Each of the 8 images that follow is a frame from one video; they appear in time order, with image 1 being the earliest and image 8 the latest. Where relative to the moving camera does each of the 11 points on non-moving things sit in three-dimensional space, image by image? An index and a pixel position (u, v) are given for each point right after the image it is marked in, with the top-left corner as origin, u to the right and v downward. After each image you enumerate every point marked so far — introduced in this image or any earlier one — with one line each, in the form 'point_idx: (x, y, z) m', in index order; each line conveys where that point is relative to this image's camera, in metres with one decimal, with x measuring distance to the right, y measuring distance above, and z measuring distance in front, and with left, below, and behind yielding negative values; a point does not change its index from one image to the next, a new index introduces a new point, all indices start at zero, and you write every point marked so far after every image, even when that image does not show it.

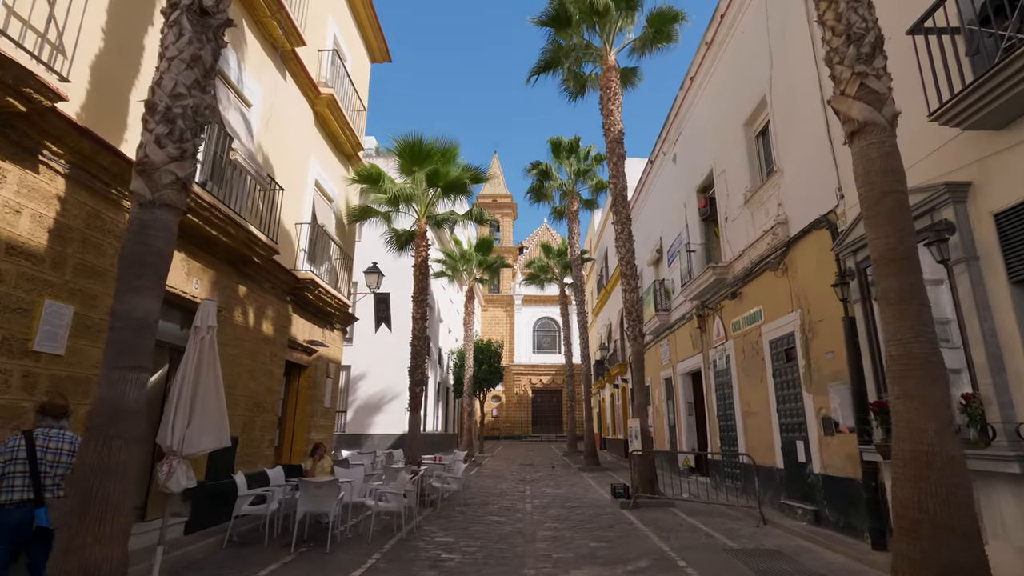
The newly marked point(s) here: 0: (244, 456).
0: (-4.0, -2.5, +8.0) m
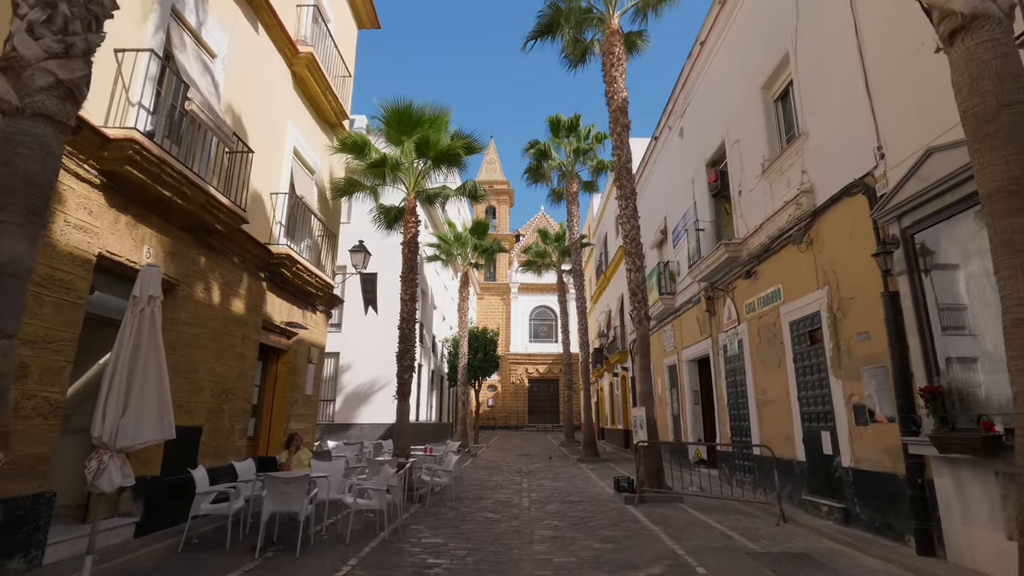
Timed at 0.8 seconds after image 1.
0: (-4.0, -2.1, +7.2) m
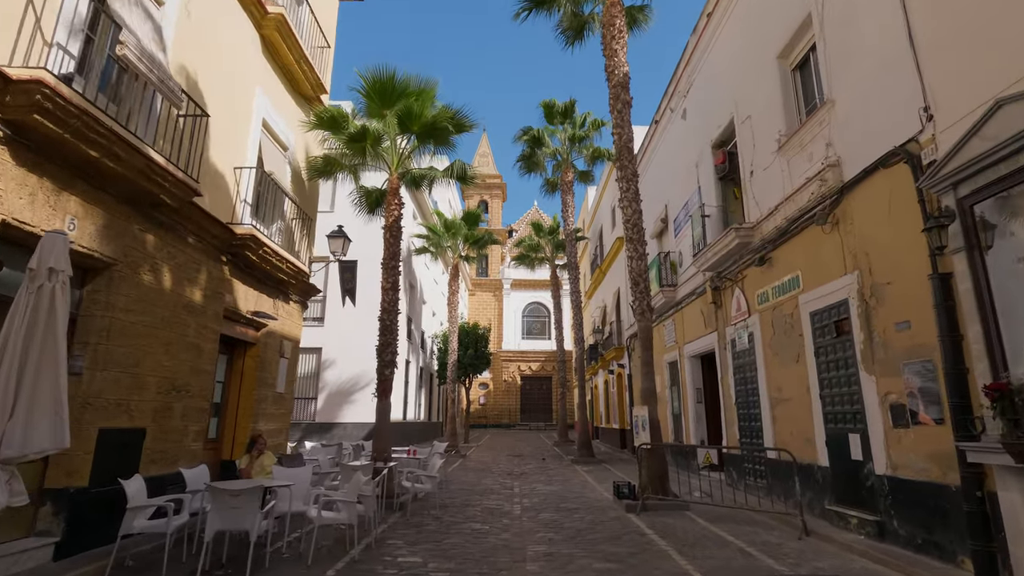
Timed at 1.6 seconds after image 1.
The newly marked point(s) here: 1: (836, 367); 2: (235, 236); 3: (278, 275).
0: (-4.2, -1.9, +6.3) m
1: (+4.1, -1.0, +6.8) m
2: (-3.9, +0.7, +7.6) m
3: (-3.9, +0.2, +9.1) m
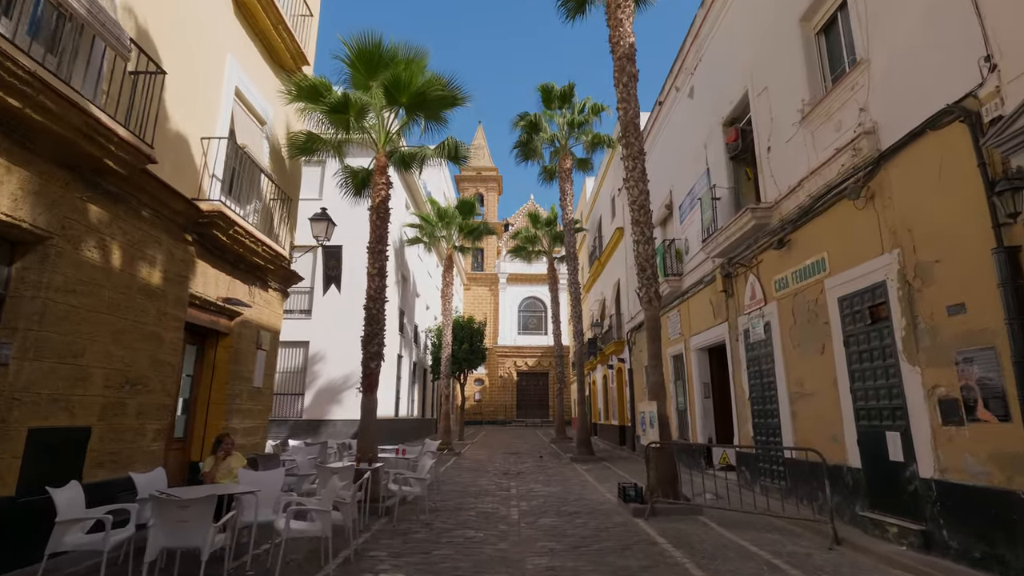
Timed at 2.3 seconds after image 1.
0: (-4.2, -1.7, +5.6) m
1: (+4.1, -0.8, +6.1) m
2: (-4.0, +1.0, +6.9) m
3: (-4.0, +0.4, +8.4) m
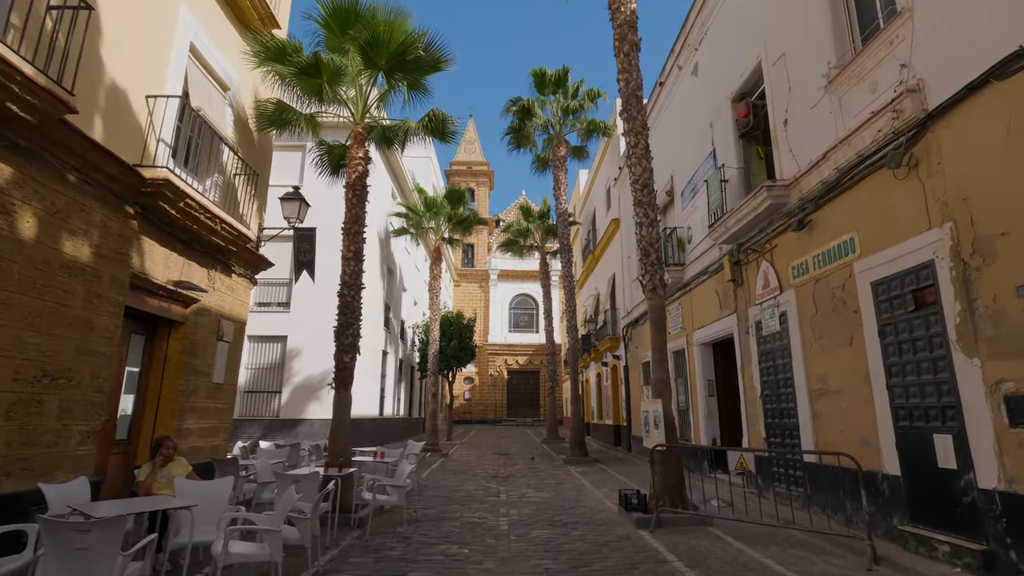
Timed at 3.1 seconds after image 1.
0: (-4.3, -1.5, +4.6) m
1: (+4.0, -0.6, +5.3) m
2: (-4.1, +1.2, +5.9) m
3: (-4.1, +0.6, +7.4) m
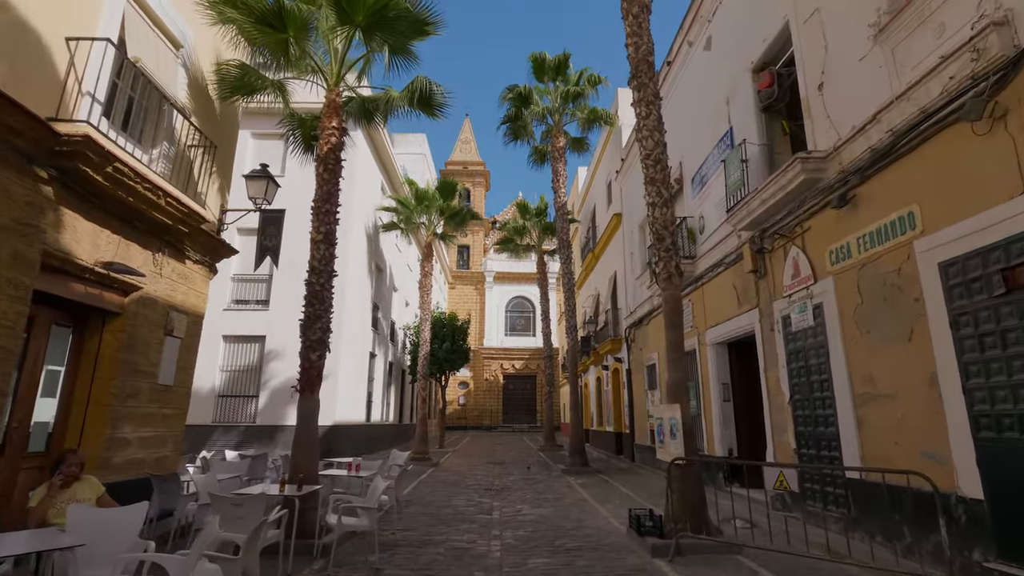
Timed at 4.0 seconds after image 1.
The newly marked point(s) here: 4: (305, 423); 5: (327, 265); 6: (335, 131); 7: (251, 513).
0: (-4.3, -1.3, +3.6) m
1: (+3.9, -0.4, +4.3) m
2: (-4.1, +1.4, +4.9) m
3: (-4.2, +0.8, +6.4) m
4: (-2.5, -1.6, +6.5) m
5: (-2.4, +0.3, +6.9) m
6: (-2.4, +2.2, +7.4) m
7: (-2.2, -1.9, +4.6) m
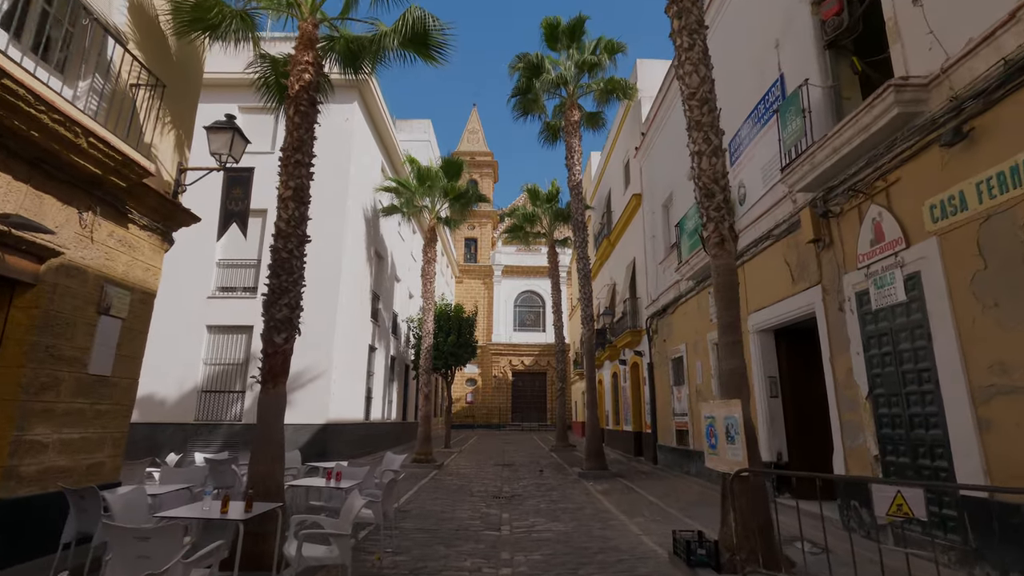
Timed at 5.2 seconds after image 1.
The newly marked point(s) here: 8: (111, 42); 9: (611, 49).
0: (-4.2, -1.0, +2.3) m
1: (+4.0, -0.1, +2.9) m
2: (-4.0, +1.7, +3.6) m
3: (-4.1, +1.1, +5.1) m
4: (-2.4, -1.3, +5.2) m
5: (-2.3, +0.6, +5.6) m
6: (-2.3, +2.5, +6.1) m
7: (-2.1, -1.6, +3.3) m
8: (-4.2, +2.6, +5.6) m
9: (+2.8, +6.7, +15.2) m
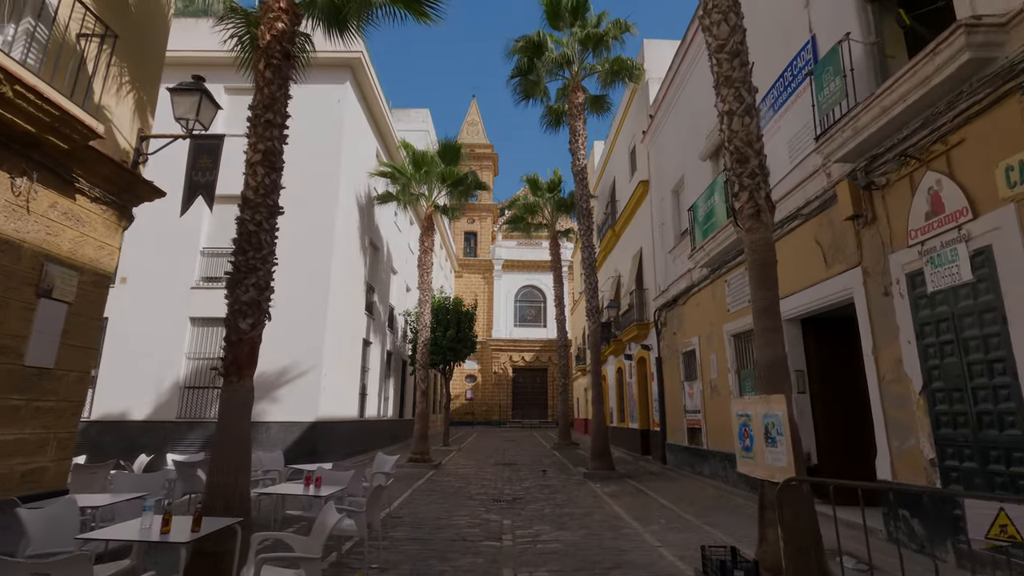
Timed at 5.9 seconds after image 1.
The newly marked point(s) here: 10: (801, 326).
0: (-4.2, -0.8, +1.5) m
1: (+4.0, +0.1, +2.2) m
2: (-4.0, +1.9, +2.8) m
3: (-4.0, +1.3, +4.3) m
4: (-2.3, -1.1, +4.5) m
5: (-2.2, +0.8, +4.9) m
6: (-2.3, +2.7, +5.3) m
7: (-2.1, -1.4, +2.6) m
8: (-4.1, +2.8, +4.8) m
9: (+2.8, +7.0, +14.4) m
10: (+4.1, -0.5, +7.6) m
